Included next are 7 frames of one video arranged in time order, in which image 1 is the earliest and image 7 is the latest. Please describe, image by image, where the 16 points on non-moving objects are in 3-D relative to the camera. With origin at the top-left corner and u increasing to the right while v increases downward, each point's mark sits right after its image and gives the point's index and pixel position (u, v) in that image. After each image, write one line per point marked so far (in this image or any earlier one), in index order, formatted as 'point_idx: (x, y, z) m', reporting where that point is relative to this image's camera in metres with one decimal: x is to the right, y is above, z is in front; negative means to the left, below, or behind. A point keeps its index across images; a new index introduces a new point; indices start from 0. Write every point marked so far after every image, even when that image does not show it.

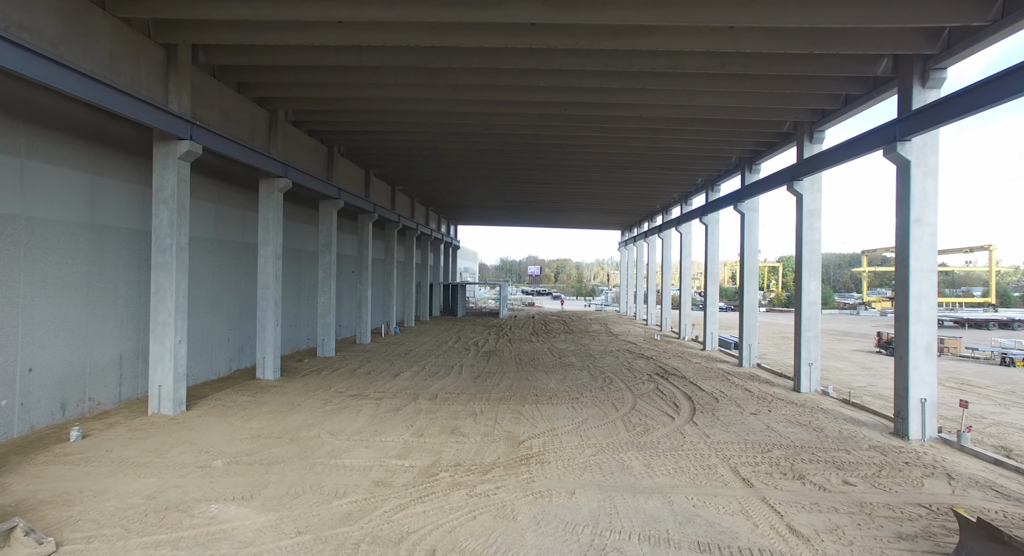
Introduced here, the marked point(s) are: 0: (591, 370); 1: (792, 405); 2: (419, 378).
0: (+1.9, -2.3, +12.6) m
1: (+4.8, -2.2, +8.9) m
2: (-2.0, -2.2, +11.3) m
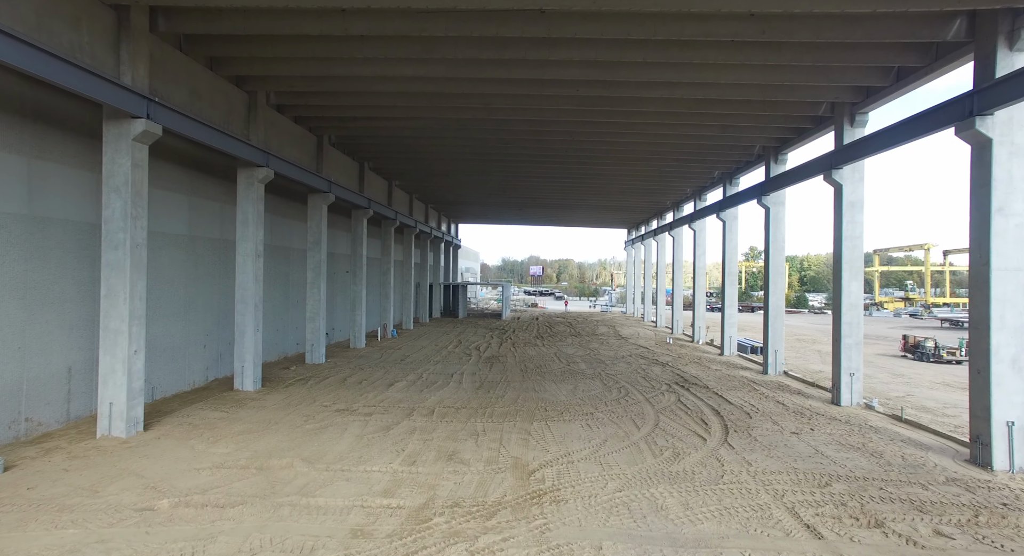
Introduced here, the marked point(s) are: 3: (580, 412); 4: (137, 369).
0: (+2.0, -2.3, +11.6) m
1: (+4.9, -2.2, +7.9) m
2: (-1.9, -2.2, +10.3) m
3: (+1.1, -2.2, +8.6) m
4: (-4.7, -1.1, +6.6) m
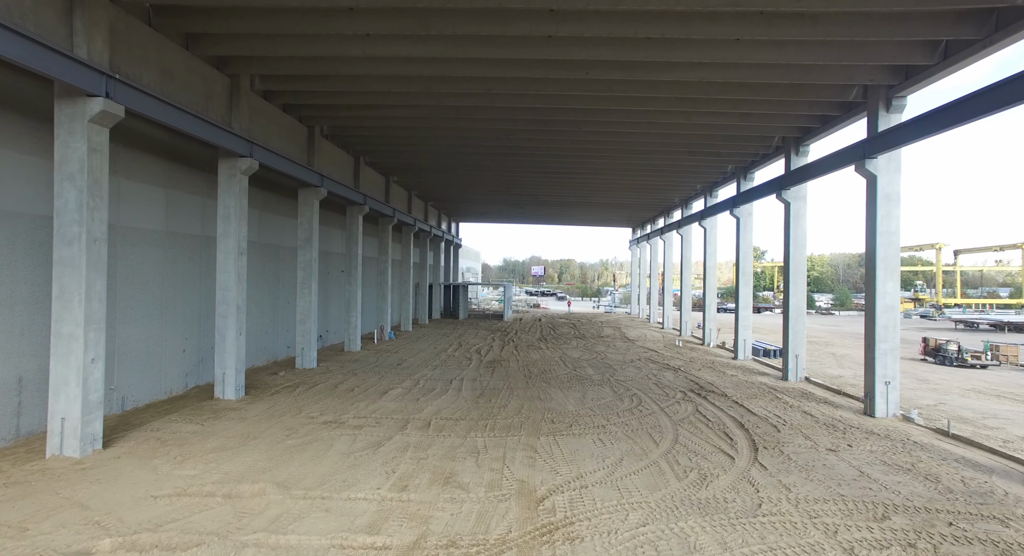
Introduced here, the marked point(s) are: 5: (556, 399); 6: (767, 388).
0: (+2.1, -2.2, +10.8) m
1: (+4.9, -2.1, +7.1) m
2: (-1.9, -2.2, +9.6) m
3: (+1.2, -2.2, +7.8) m
4: (-4.7, -1.1, +5.9) m
5: (+0.8, -2.2, +9.5) m
6: (+5.2, -2.3, +10.7) m
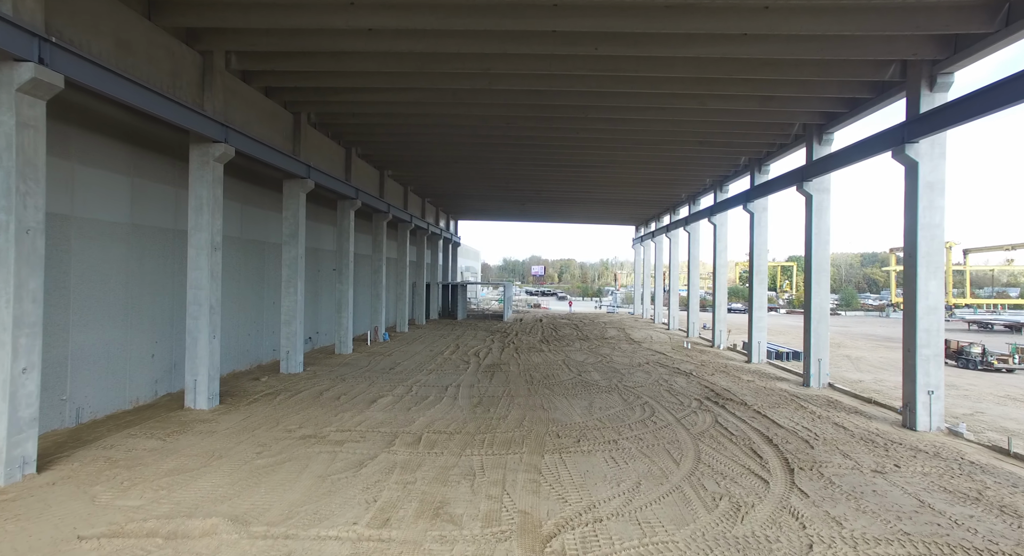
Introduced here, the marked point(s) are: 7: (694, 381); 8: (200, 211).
0: (+2.1, -2.2, +10.0) m
1: (+4.9, -2.1, +6.3) m
2: (-1.9, -2.2, +8.7) m
3: (+1.2, -2.2, +7.0) m
4: (-4.7, -1.1, +5.0) m
5: (+0.8, -2.2, +8.6) m
6: (+5.2, -2.2, +9.9) m
7: (+3.9, -2.2, +11.4) m
8: (-4.9, +1.0, +8.2) m
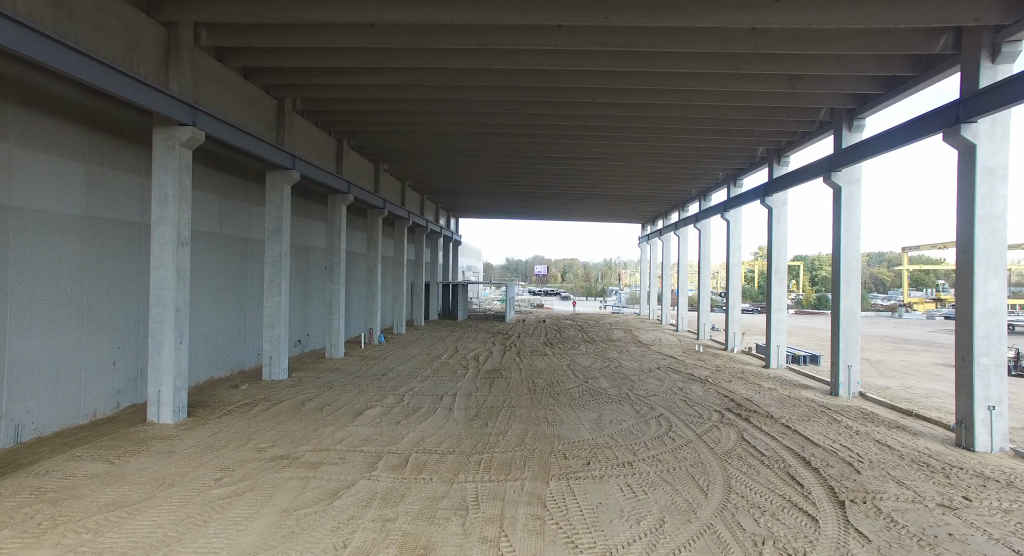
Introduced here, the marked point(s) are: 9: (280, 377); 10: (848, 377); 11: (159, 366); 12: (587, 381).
0: (+2.1, -2.2, +9.1) m
1: (+4.9, -2.1, +5.4) m
2: (-1.8, -2.1, +7.9) m
3: (+1.2, -2.1, +6.1) m
4: (-4.7, -1.1, +4.2) m
5: (+0.8, -2.1, +7.7) m
6: (+5.3, -2.2, +9.0) m
7: (+4.0, -2.2, +10.5) m
8: (-4.9, +1.1, +7.4) m
9: (-4.7, -2.0, +10.7) m
10: (+6.2, -1.8, +9.7) m
11: (-4.9, -1.2, +7.3) m
12: (+1.6, -2.2, +11.1) m
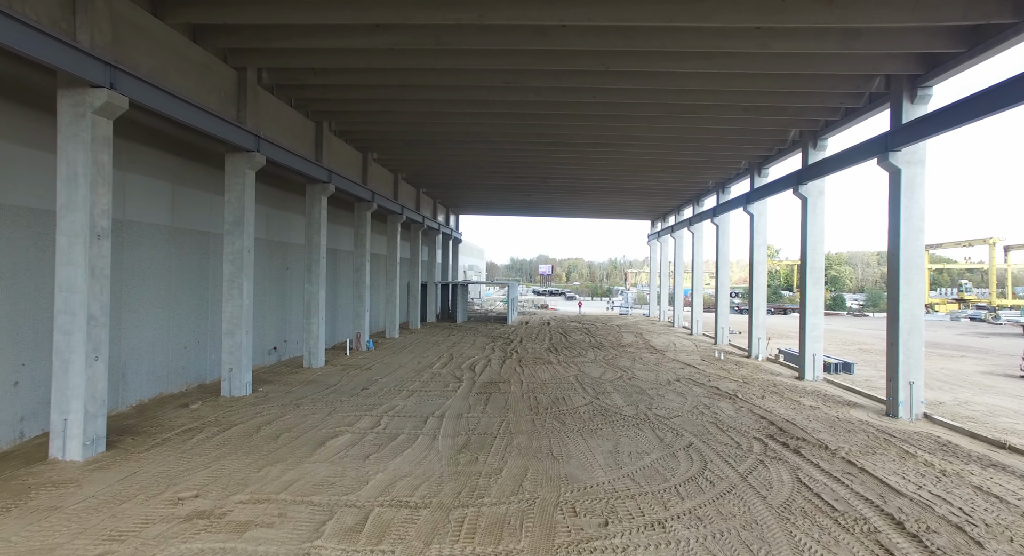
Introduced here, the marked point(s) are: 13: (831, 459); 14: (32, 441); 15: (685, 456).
0: (+2.1, -2.2, +7.6) m
1: (+4.9, -2.1, +3.8) m
2: (-1.9, -2.1, +6.4) m
3: (+1.1, -2.1, +4.6) m
4: (-4.8, -1.1, +2.7) m
5: (+0.8, -2.1, +6.2) m
6: (+5.2, -2.2, +7.5) m
7: (+3.9, -2.2, +8.9) m
8: (-4.9, +1.1, +5.9) m
9: (-4.7, -2.0, +9.2) m
10: (+6.2, -1.8, +8.2) m
11: (-5.0, -1.2, +5.9) m
12: (+1.6, -2.2, +9.6) m
13: (+3.9, -2.2, +6.4) m
14: (-5.7, -1.9, +6.2) m
15: (+2.1, -2.2, +6.5) m
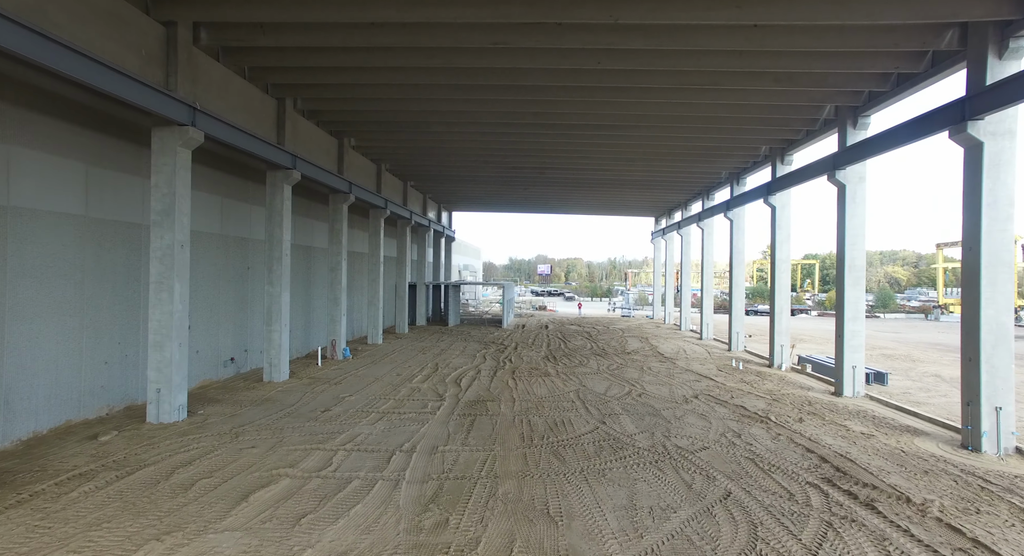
0: (+1.9, -2.2, +5.9) m
1: (+4.7, -2.1, +2.2) m
2: (-2.1, -2.2, +4.7) m
3: (+1.0, -2.1, +3.0) m
4: (-4.9, -1.1, +1.1) m
5: (+0.6, -2.1, +4.6) m
6: (+5.1, -2.2, +5.8) m
7: (+3.8, -2.2, +7.3) m
8: (-5.1, +1.0, +4.2) m
9: (-4.9, -2.0, +7.6) m
10: (+6.0, -1.8, +6.5) m
11: (-5.2, -1.2, +4.2) m
12: (+1.4, -2.2, +7.9) m
13: (+3.8, -2.2, +4.8) m
14: (-5.9, -2.0, +4.6) m
15: (+2.0, -2.2, +4.9) m
